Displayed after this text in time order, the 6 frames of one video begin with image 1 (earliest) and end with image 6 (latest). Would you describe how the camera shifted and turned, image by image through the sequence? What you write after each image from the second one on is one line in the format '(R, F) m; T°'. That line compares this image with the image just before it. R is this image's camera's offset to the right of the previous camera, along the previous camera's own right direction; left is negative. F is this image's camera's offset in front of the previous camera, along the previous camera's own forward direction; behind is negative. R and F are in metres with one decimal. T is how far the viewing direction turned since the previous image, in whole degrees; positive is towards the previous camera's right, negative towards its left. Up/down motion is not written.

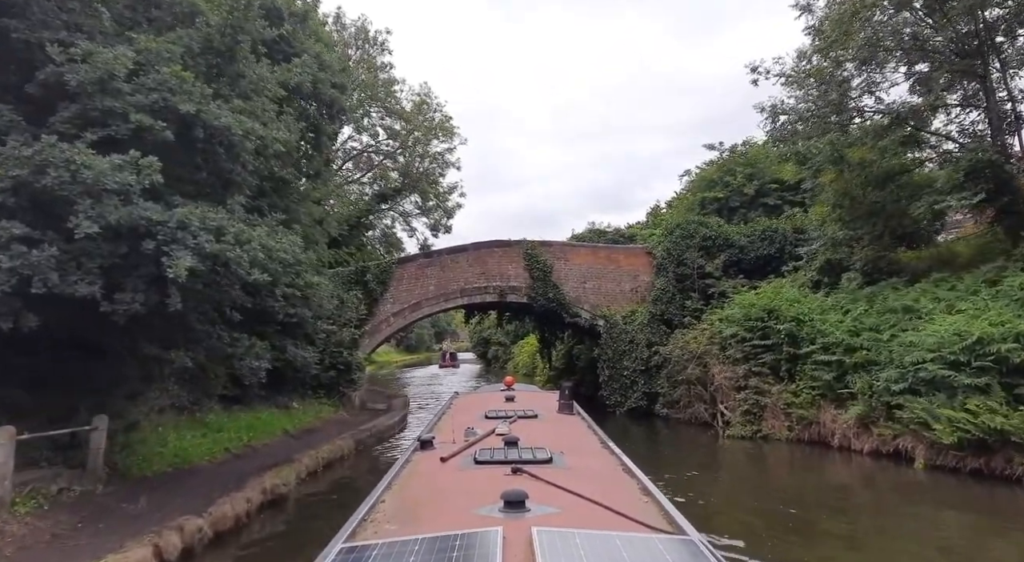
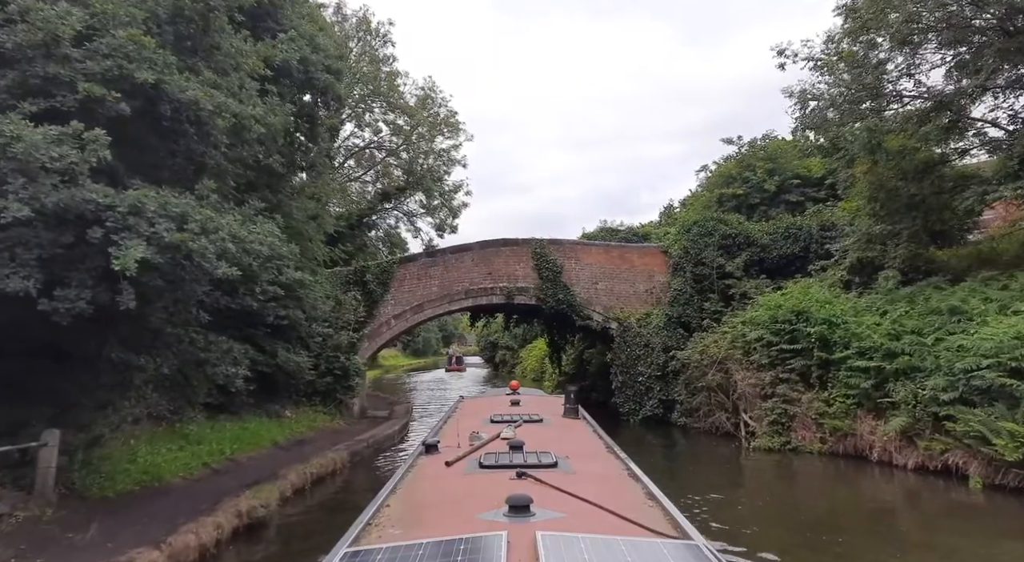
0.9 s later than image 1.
(0.0, +0.9) m; -1°
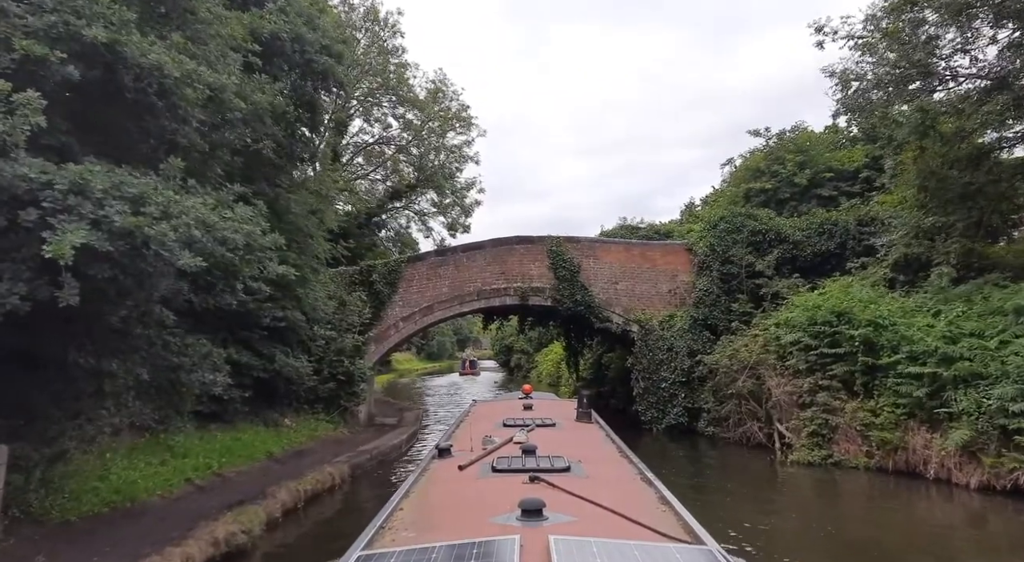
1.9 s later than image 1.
(0.0, +0.8) m; -2°
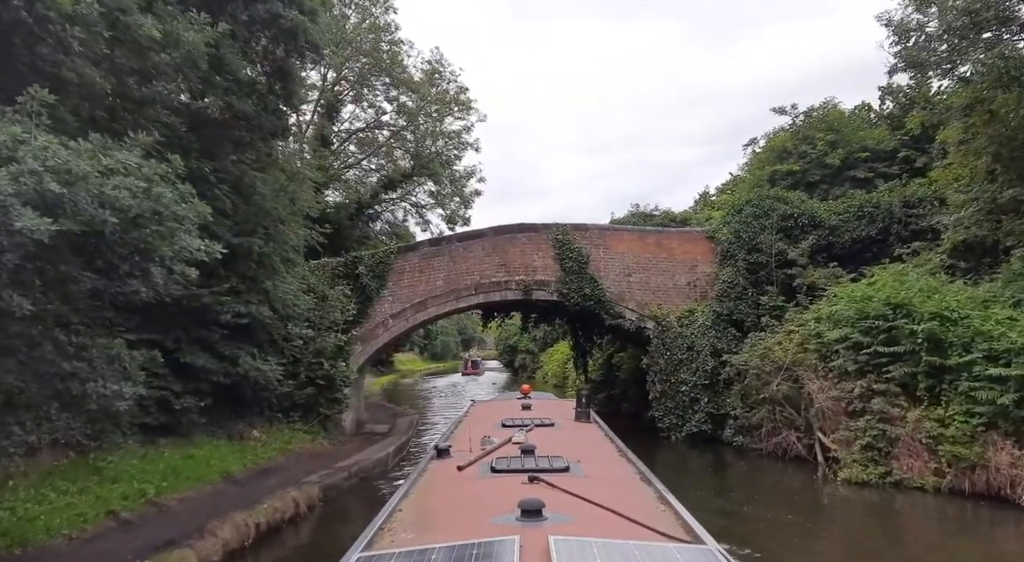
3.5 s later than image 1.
(+0.1, +1.5) m; -1°
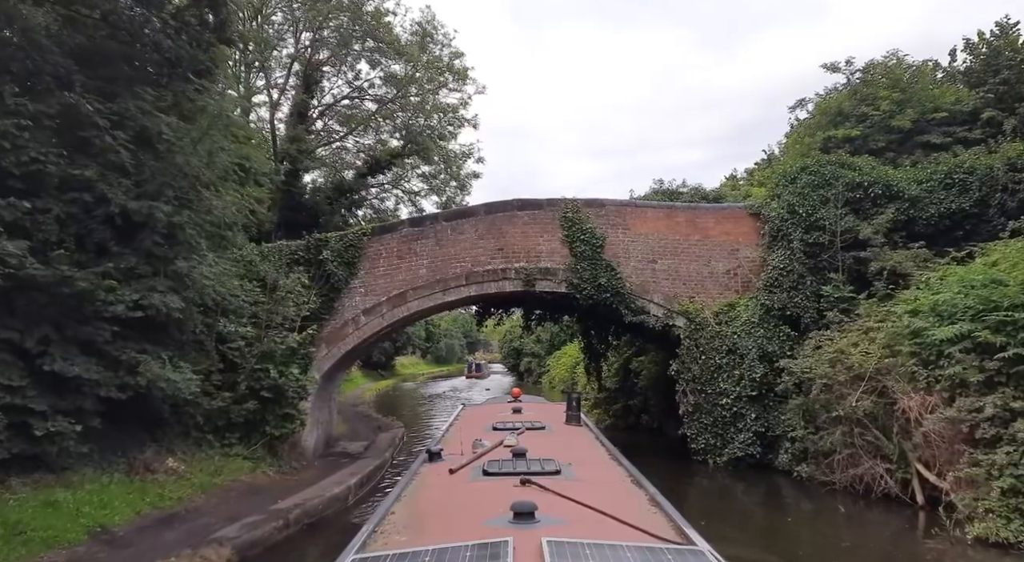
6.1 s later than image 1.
(+0.2, +2.4) m; -1°
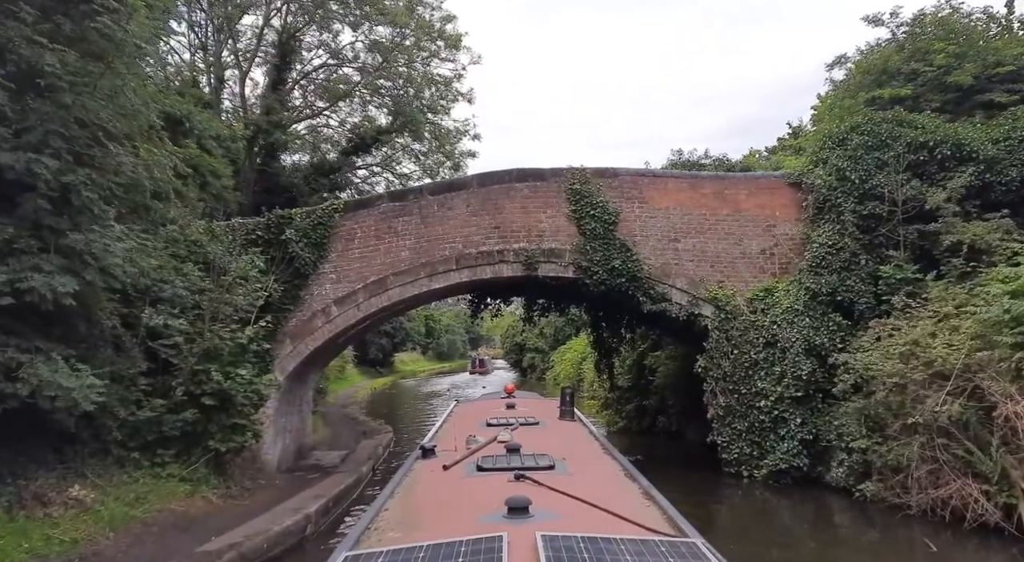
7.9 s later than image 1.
(+0.1, +1.6) m; 0°
